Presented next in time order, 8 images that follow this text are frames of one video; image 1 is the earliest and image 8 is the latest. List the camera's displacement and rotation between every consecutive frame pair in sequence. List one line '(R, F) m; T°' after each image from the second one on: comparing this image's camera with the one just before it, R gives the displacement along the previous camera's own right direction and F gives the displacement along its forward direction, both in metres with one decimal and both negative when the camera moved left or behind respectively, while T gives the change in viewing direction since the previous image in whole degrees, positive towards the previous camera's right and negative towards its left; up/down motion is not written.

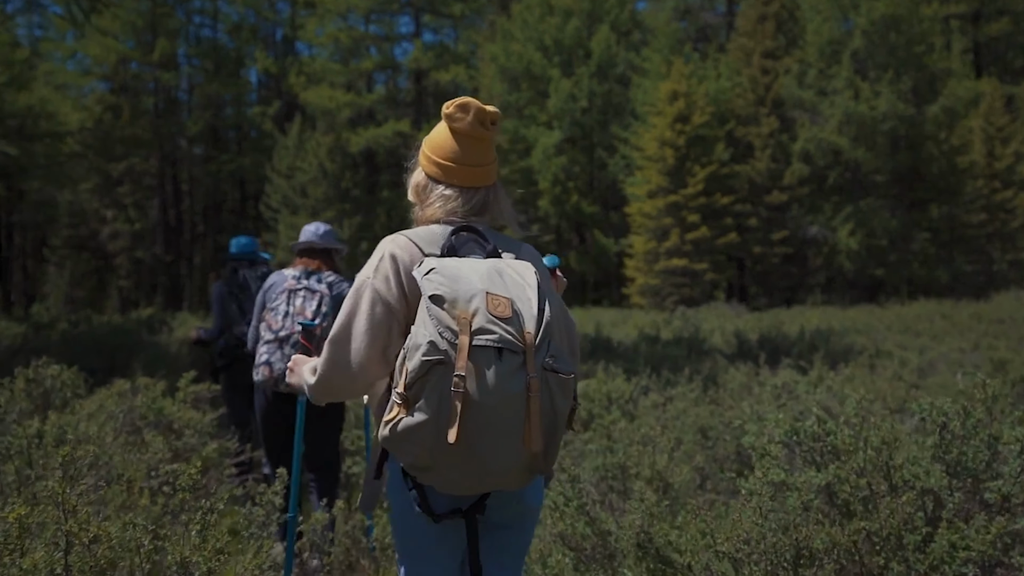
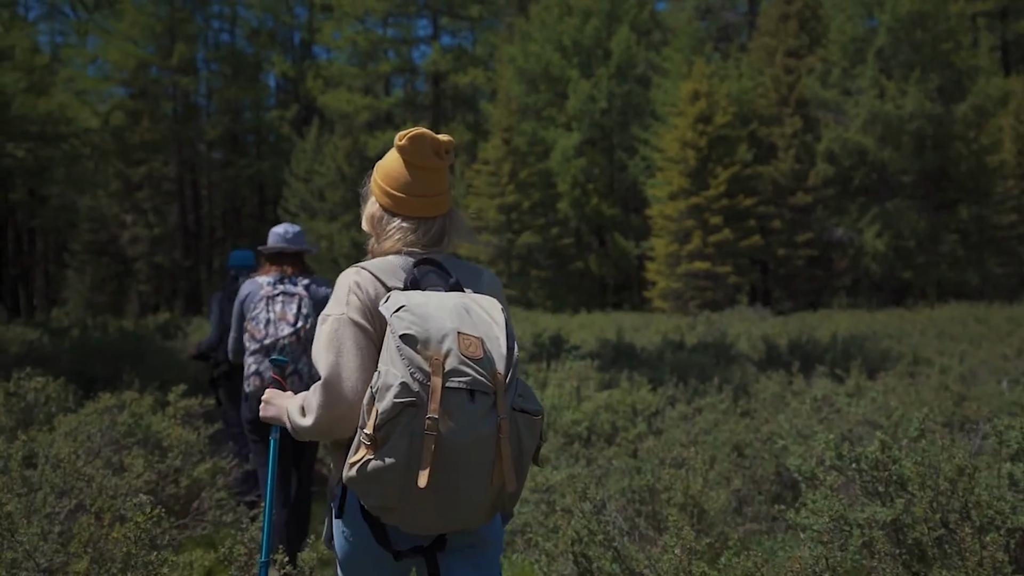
(0.0, +0.4) m; -1°
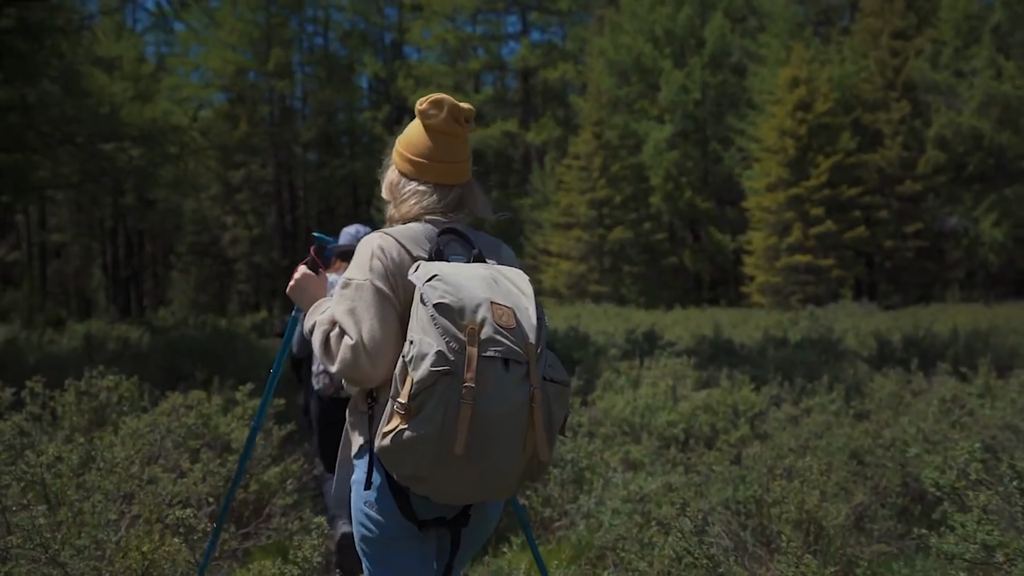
(0.0, +0.3) m; -6°
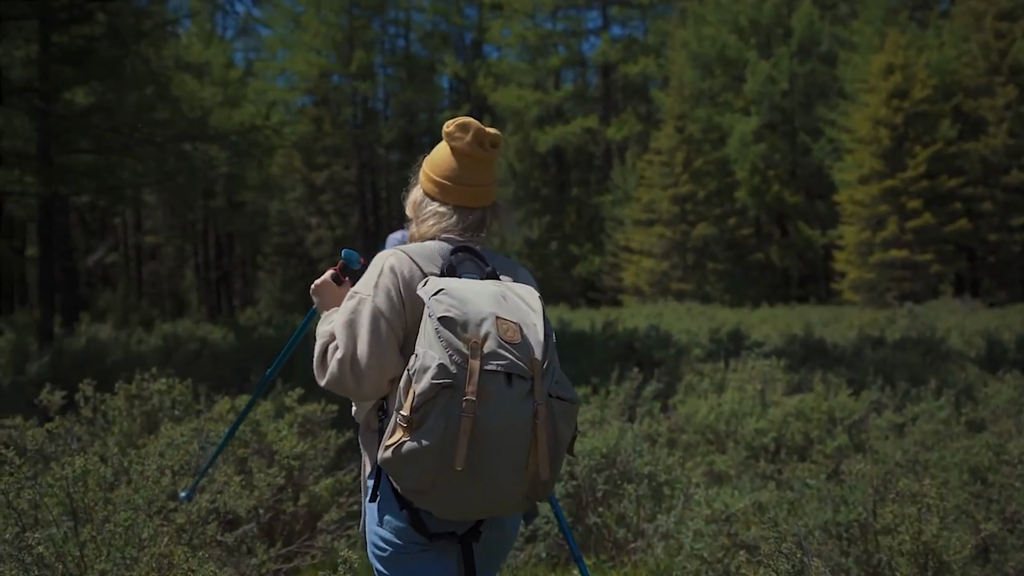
(0.0, +0.3) m; -5°
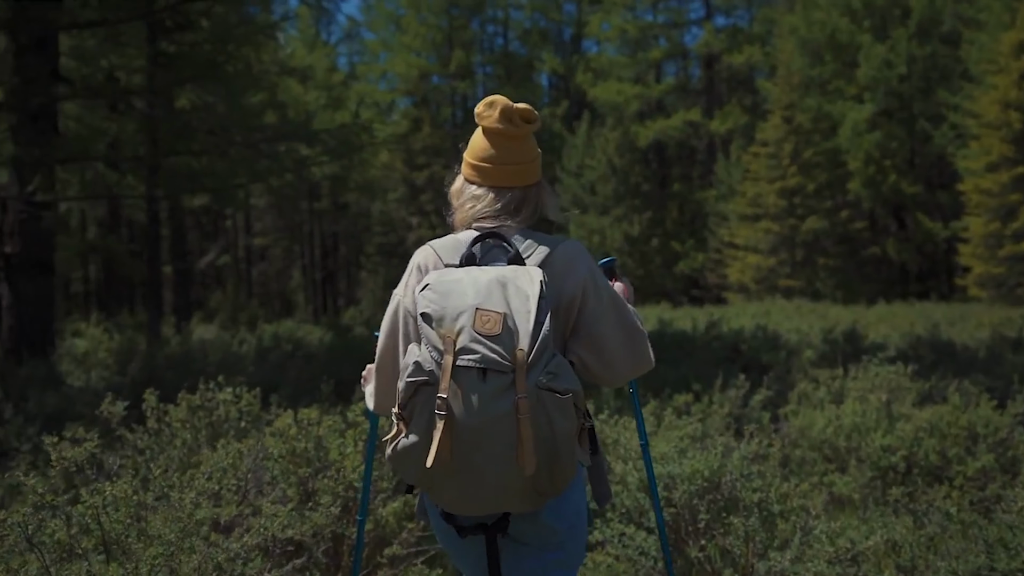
(+0.1, +0.4) m; -7°
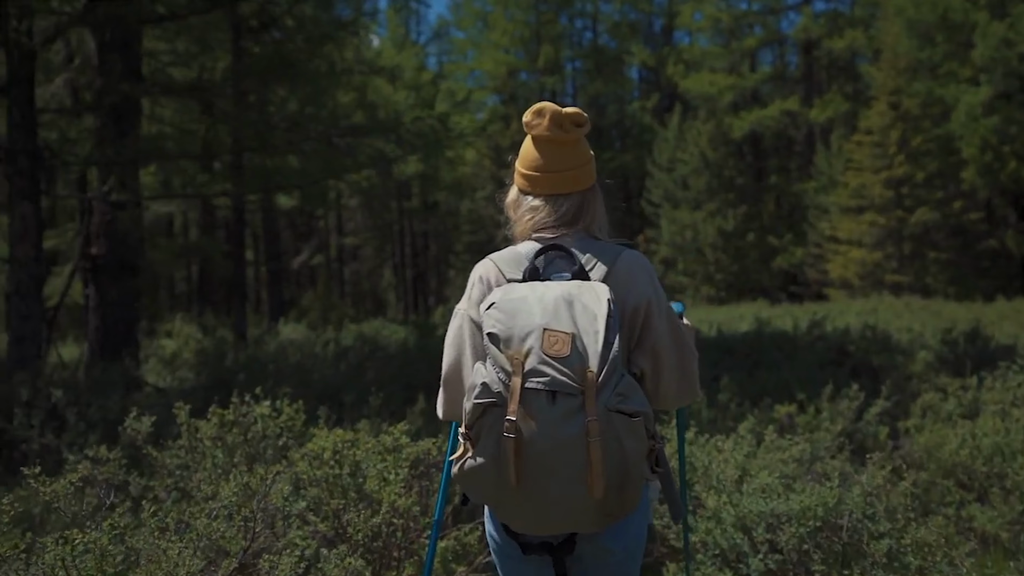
(+0.1, +0.5) m; -6°
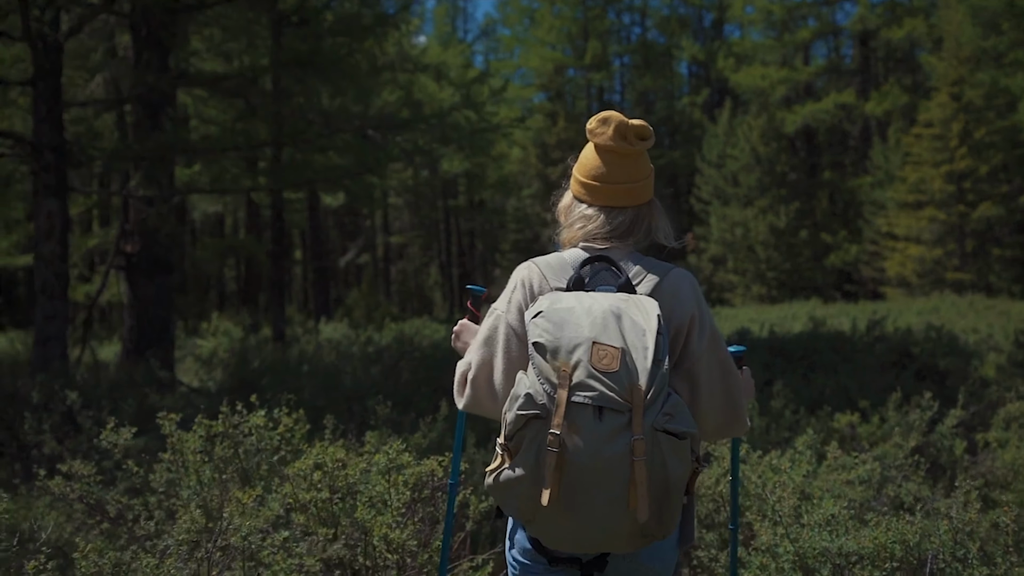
(+0.1, +0.4) m; -3°
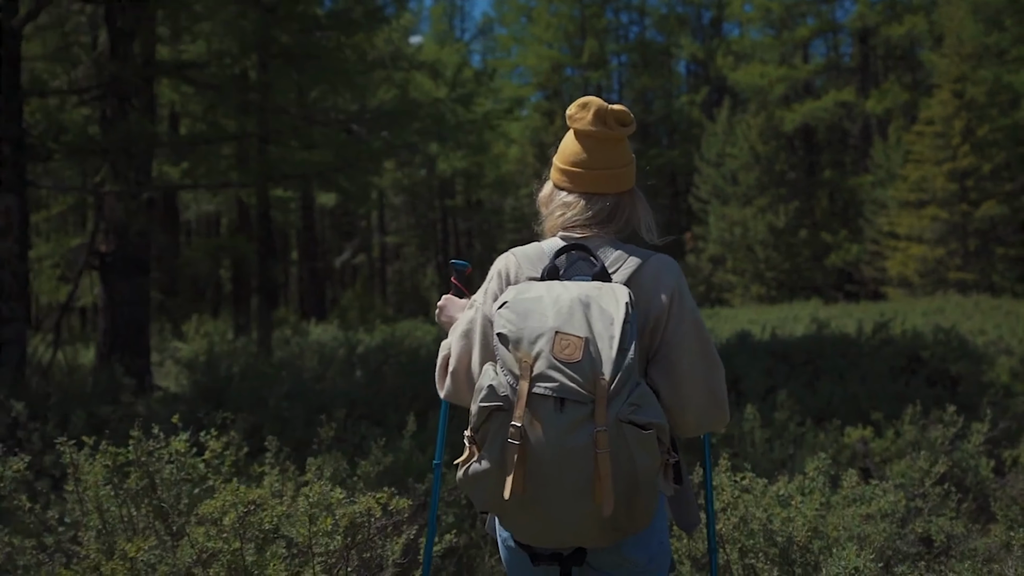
(+0.1, +0.4) m; 0°
